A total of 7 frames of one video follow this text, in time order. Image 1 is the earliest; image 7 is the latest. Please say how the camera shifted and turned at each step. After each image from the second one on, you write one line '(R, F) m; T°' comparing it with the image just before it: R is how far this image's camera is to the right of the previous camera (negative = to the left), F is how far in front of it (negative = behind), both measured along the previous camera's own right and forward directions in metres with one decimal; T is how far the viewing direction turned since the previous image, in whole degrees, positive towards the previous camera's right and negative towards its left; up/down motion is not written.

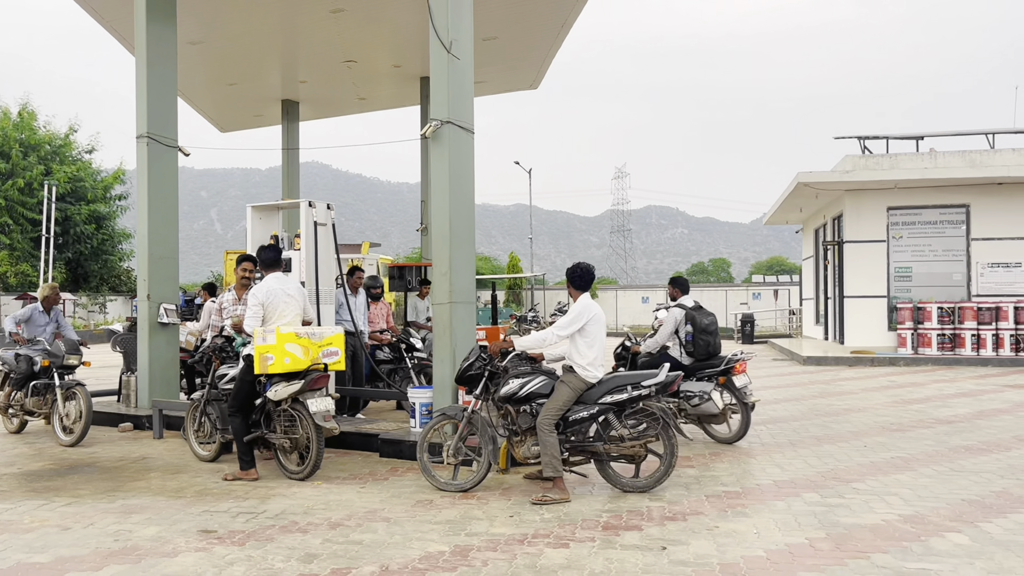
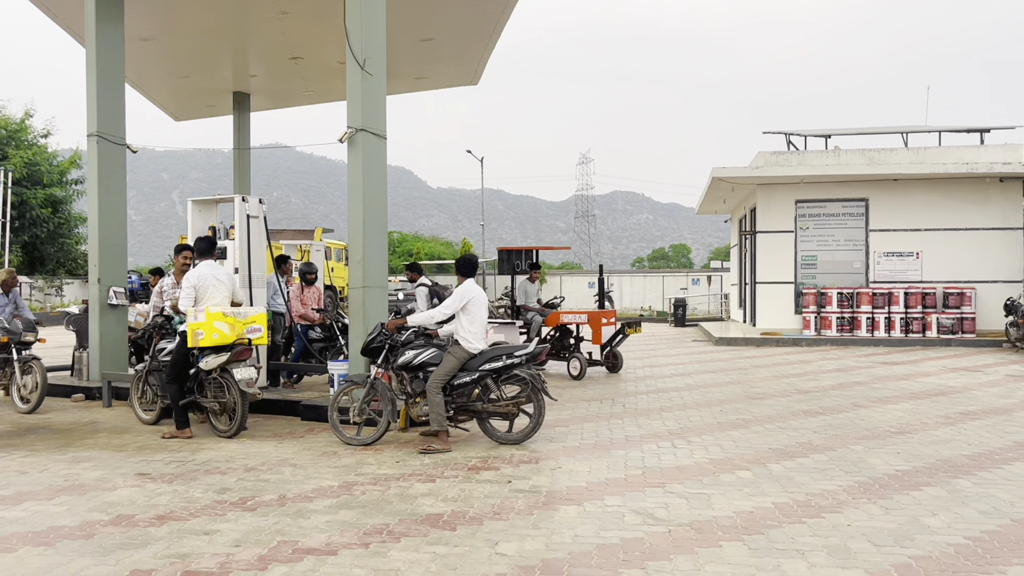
(+0.6, -1.1) m; +2°
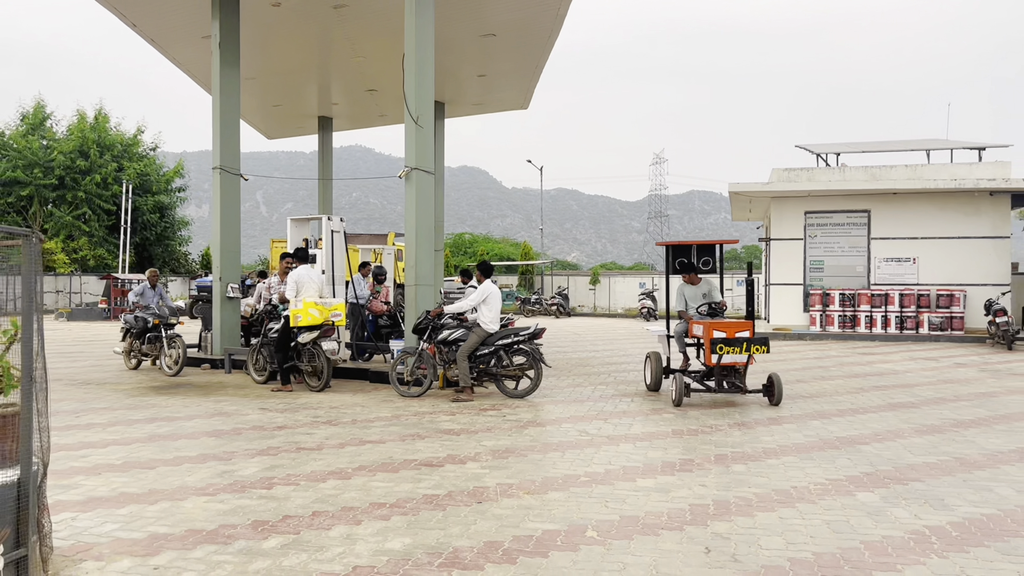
(+0.8, -2.6) m; -5°
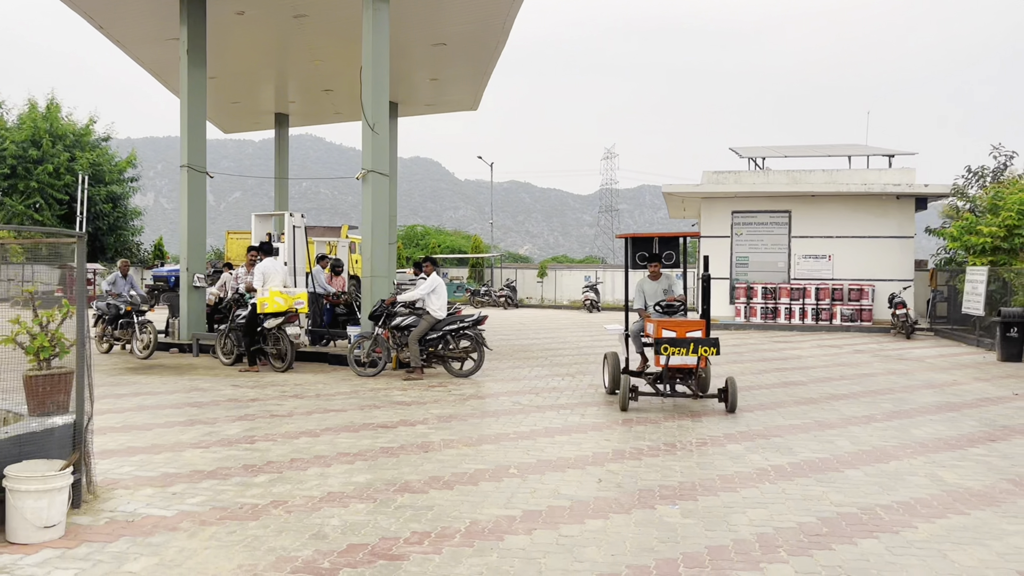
(+0.1, -1.2) m; +3°
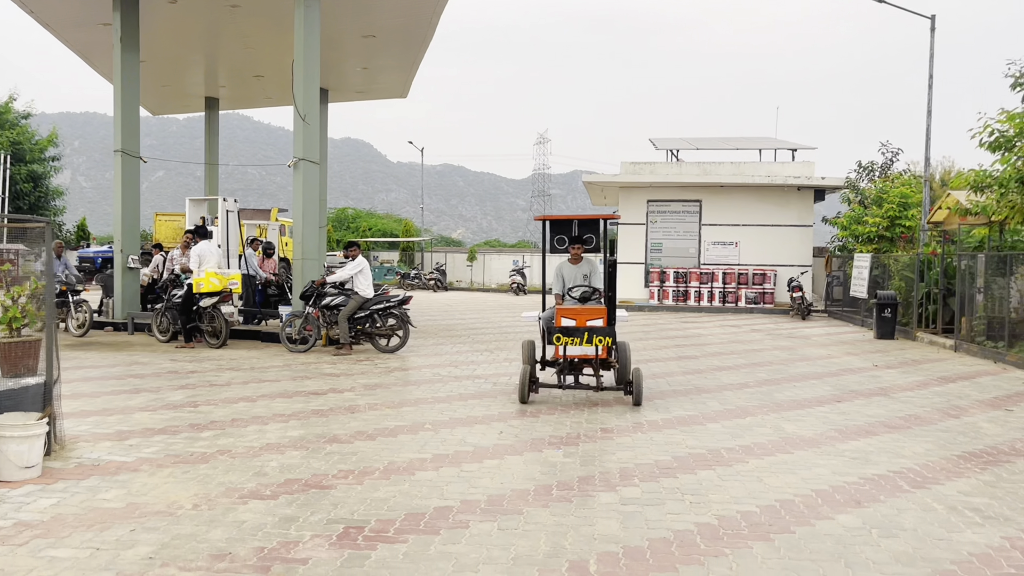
(+0.1, -0.9) m; +5°
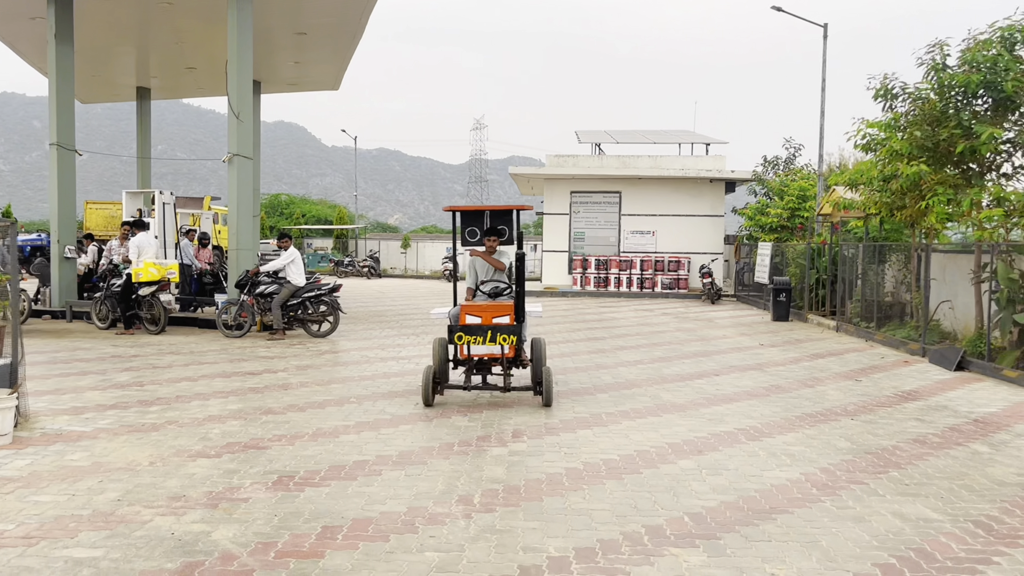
(+0.2, -1.0) m; +4°
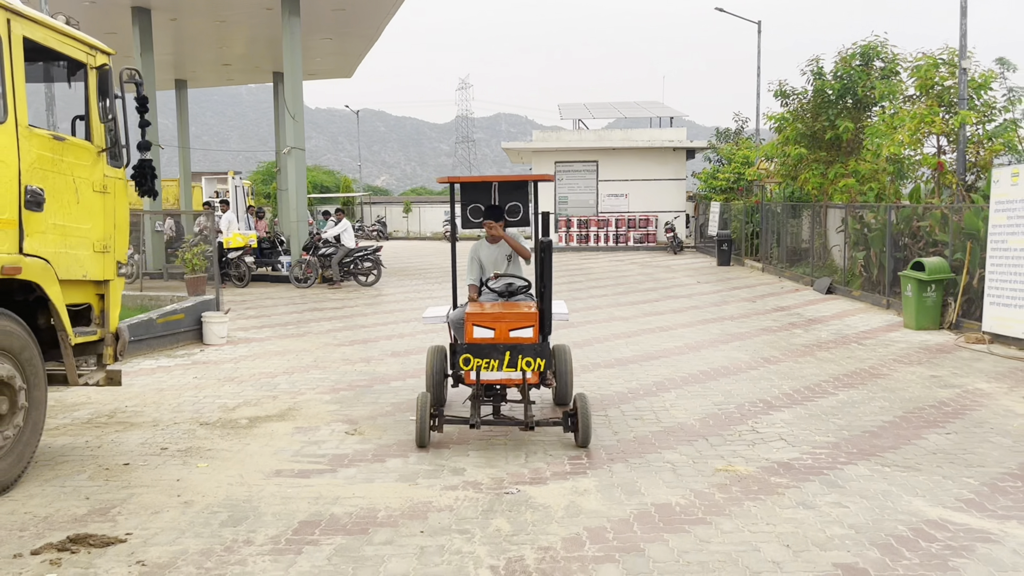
(-0.2, -3.9) m; +1°
